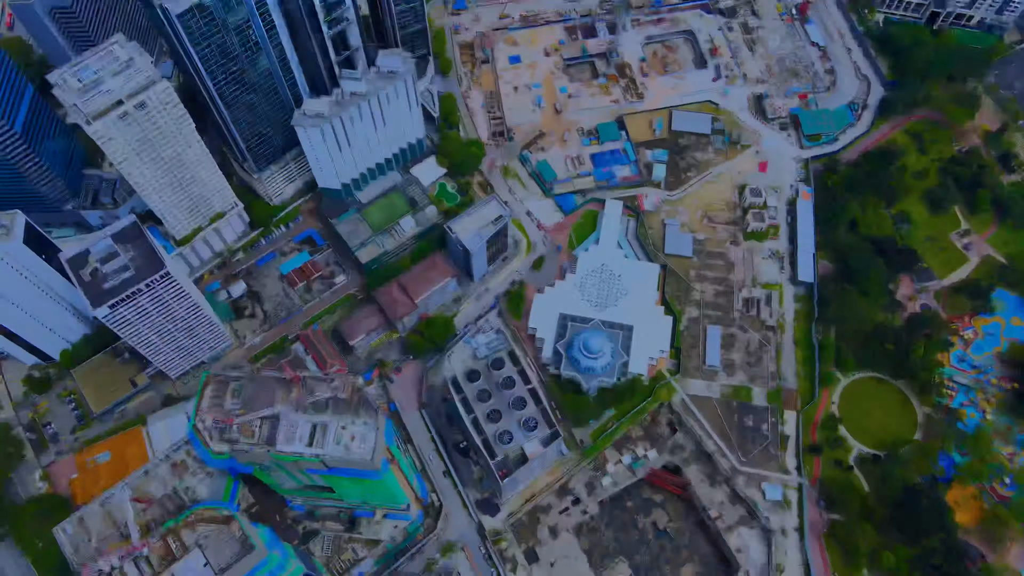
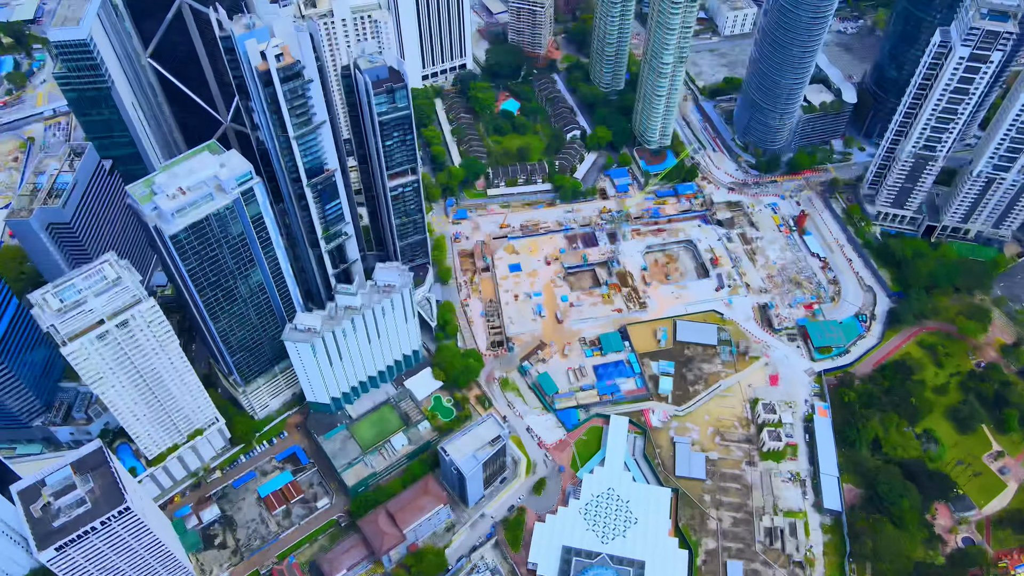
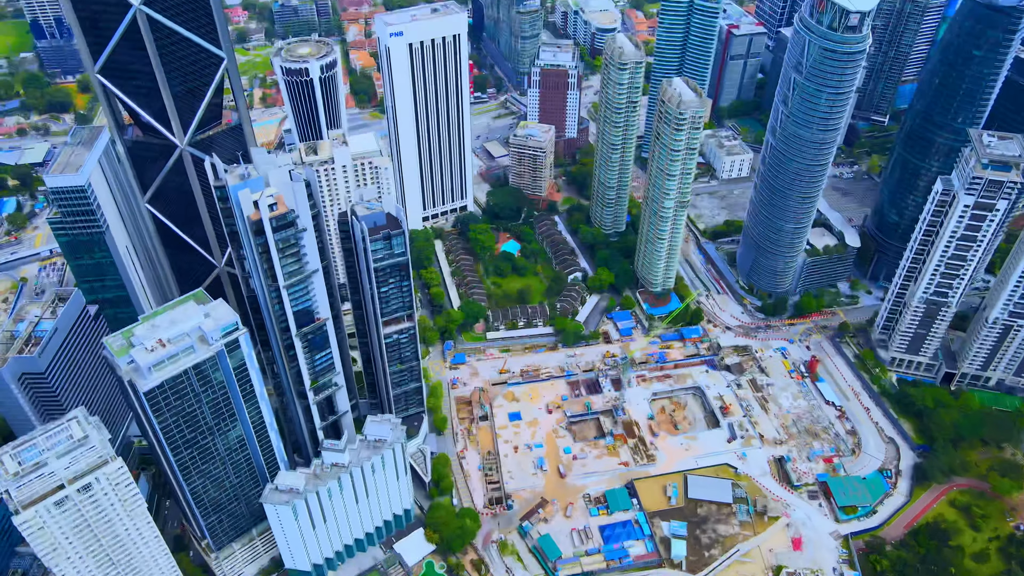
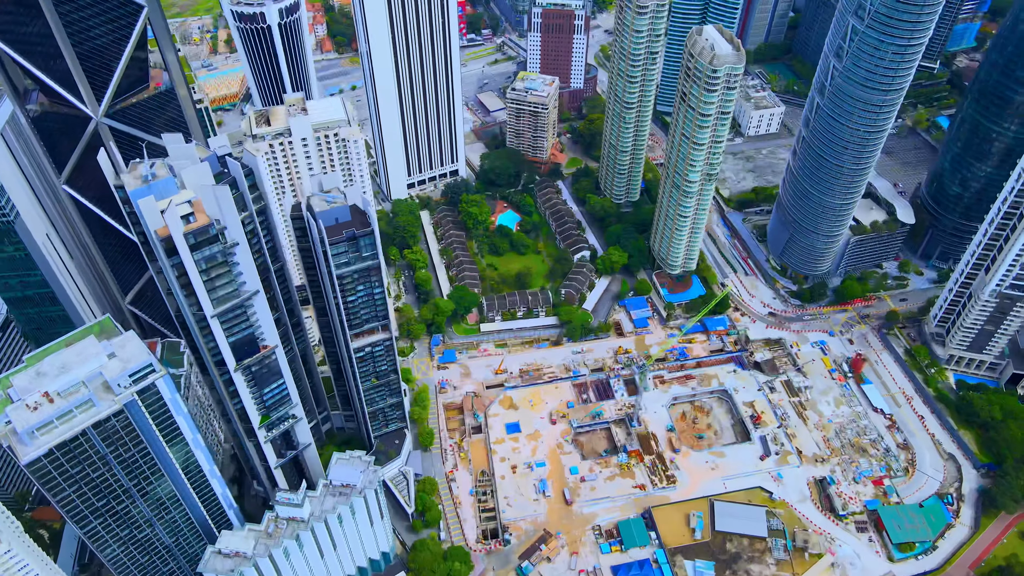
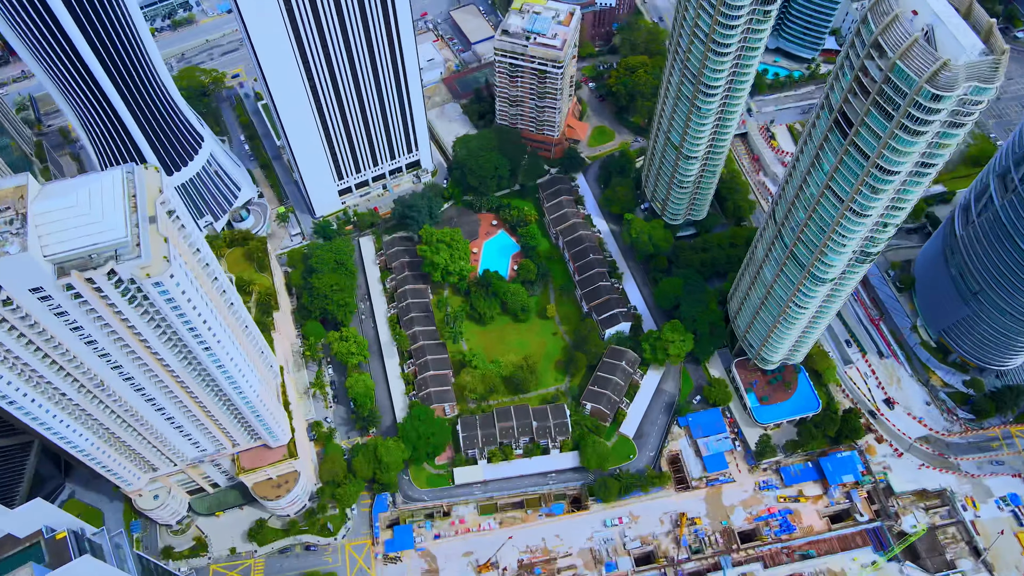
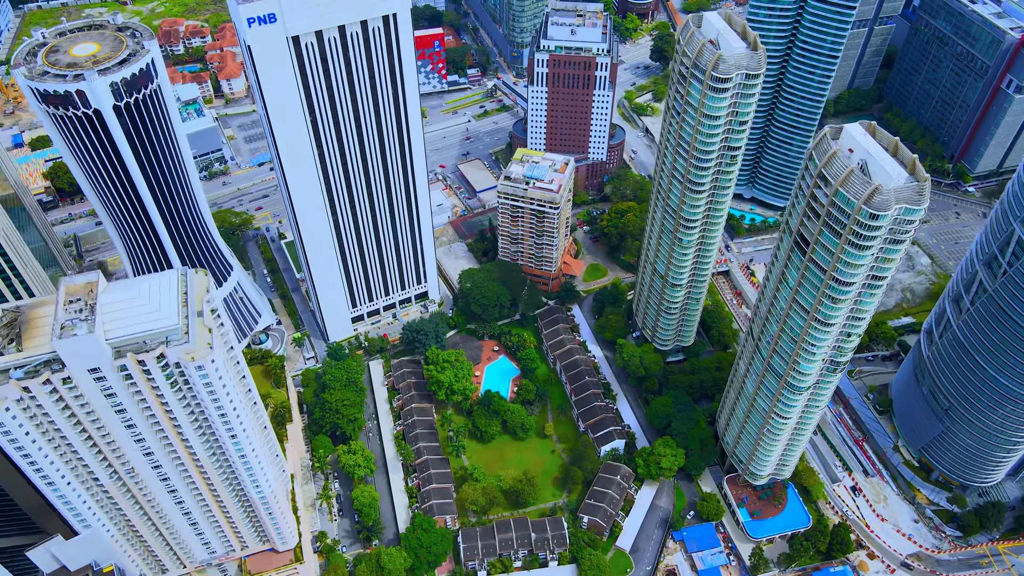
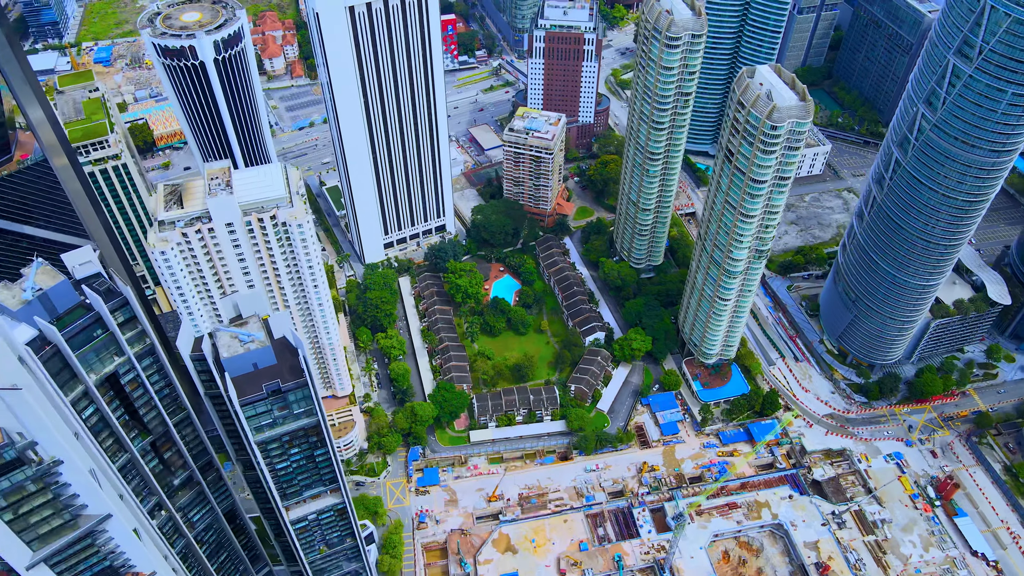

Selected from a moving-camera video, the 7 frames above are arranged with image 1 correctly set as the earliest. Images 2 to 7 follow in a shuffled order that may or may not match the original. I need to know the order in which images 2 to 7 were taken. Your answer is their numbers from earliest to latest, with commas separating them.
2, 3, 4, 7, 6, 5
